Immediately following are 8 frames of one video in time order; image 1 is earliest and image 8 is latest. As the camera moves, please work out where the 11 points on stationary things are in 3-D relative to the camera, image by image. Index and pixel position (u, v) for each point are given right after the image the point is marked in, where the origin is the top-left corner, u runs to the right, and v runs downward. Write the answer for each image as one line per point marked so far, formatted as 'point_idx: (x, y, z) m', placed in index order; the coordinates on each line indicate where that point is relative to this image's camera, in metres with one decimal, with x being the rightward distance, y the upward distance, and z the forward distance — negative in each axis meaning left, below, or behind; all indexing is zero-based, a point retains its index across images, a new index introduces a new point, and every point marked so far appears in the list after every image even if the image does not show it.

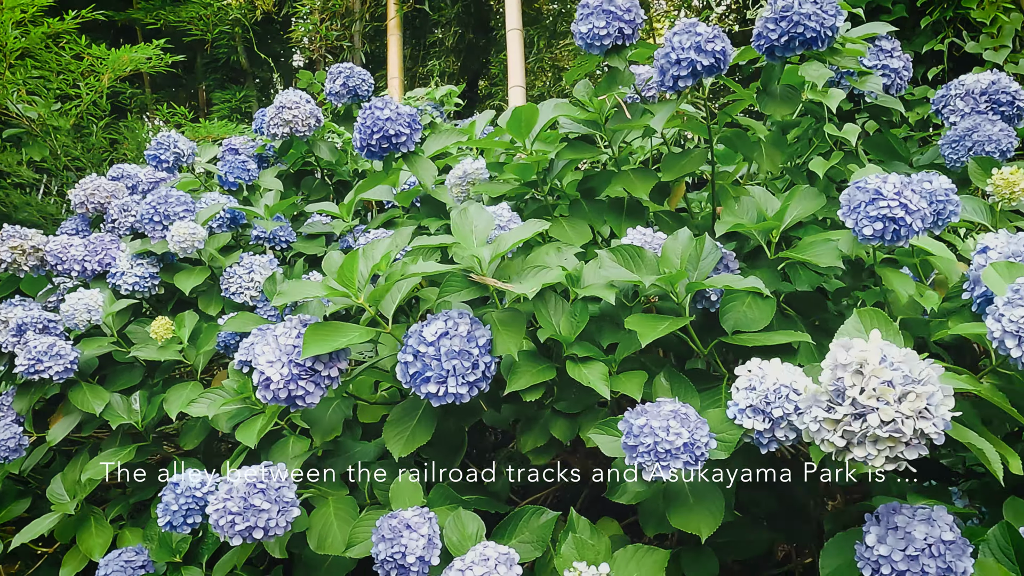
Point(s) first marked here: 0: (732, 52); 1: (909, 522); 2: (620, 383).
0: (+0.3, +0.3, +1.1) m
1: (+0.4, -0.2, +0.8) m
2: (+0.1, -0.1, +0.9) m
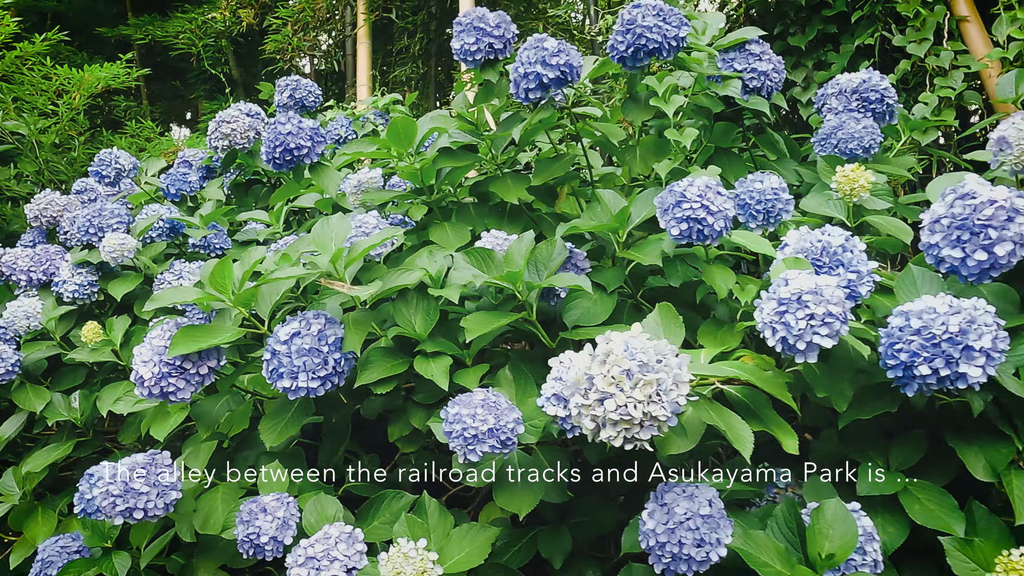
0: (+0.1, +0.3, +1.1) m
1: (+0.2, -0.2, +0.8) m
2: (-0.1, -0.1, +1.0) m
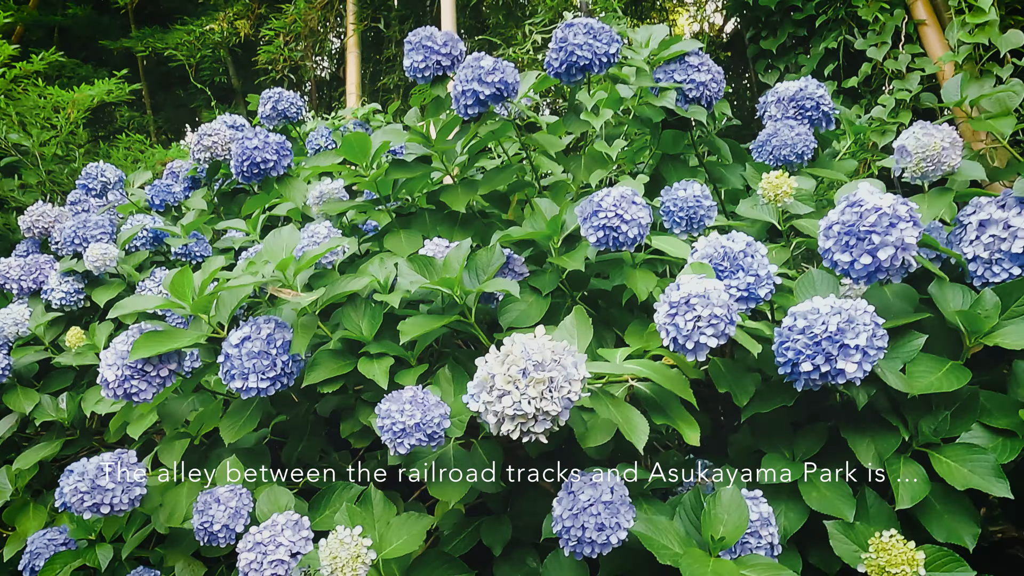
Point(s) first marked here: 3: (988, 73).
0: (0.0, +0.3, +1.2) m
1: (+0.1, -0.2, +0.9) m
2: (-0.2, -0.1, +1.1) m
3: (+1.1, +0.5, +1.8) m
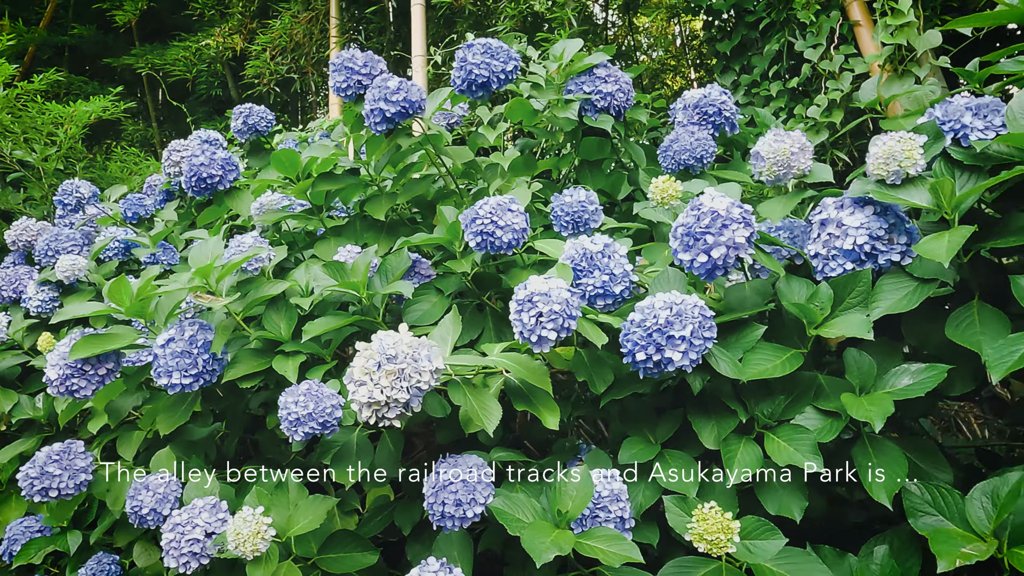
0: (-0.2, +0.3, +1.3) m
1: (-0.1, -0.2, +1.0) m
2: (-0.3, -0.1, +1.2) m
3: (+0.9, +0.5, +1.8) m
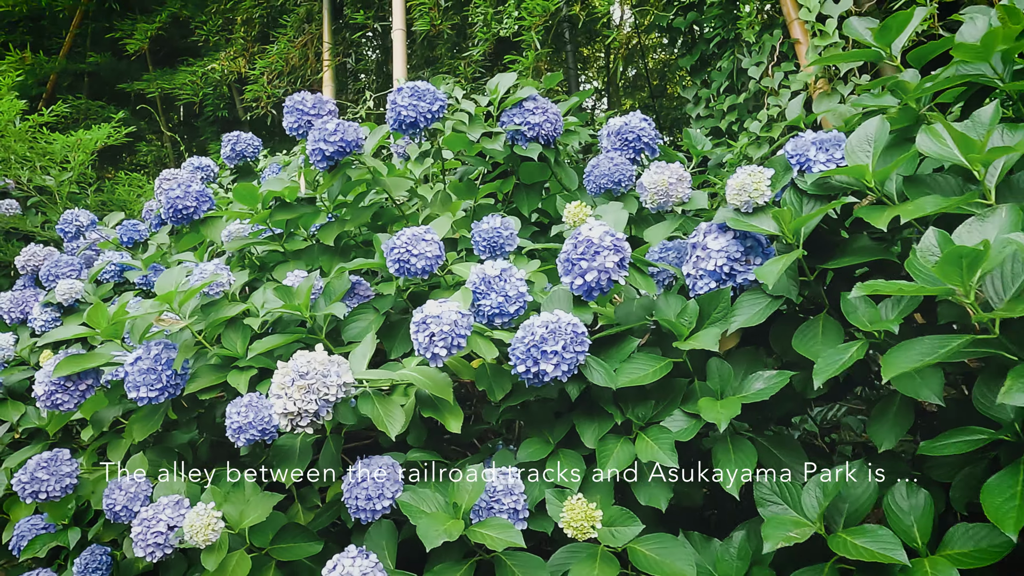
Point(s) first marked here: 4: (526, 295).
0: (-0.3, +0.3, +1.5) m
1: (-0.2, -0.3, +1.2) m
2: (-0.5, -0.2, +1.4) m
3: (+0.8, +0.5, +1.9) m
4: (0.0, 0.0, +1.2) m
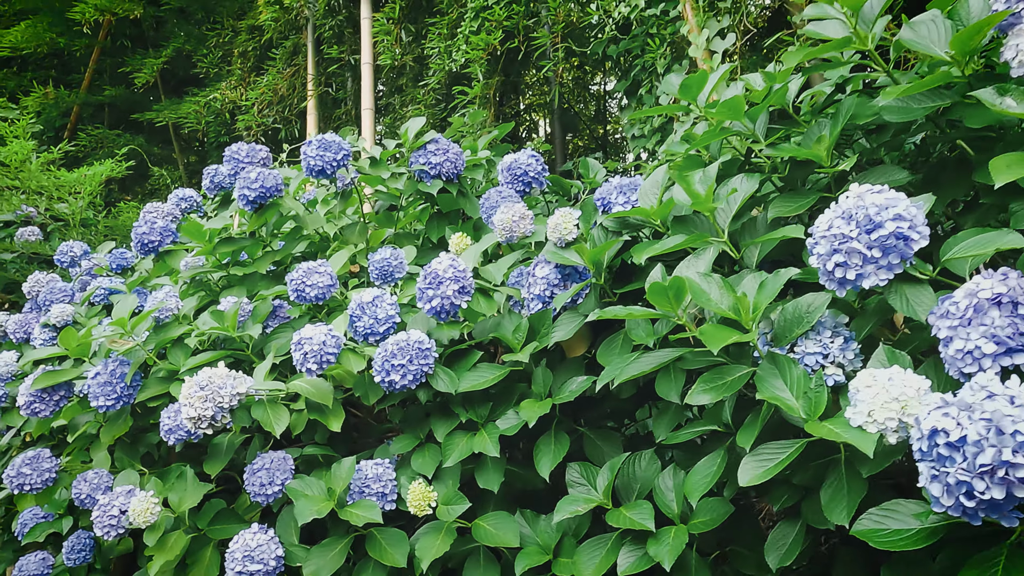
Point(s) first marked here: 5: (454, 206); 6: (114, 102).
0: (-0.5, +0.2, +1.8) m
1: (-0.5, -0.3, +1.4) m
2: (-0.7, -0.2, +1.7) m
3: (+0.6, +0.5, +2.1) m
4: (-0.2, -0.1, +1.5) m
5: (-0.1, +0.2, +1.9) m
6: (-2.6, +1.2, +4.9) m
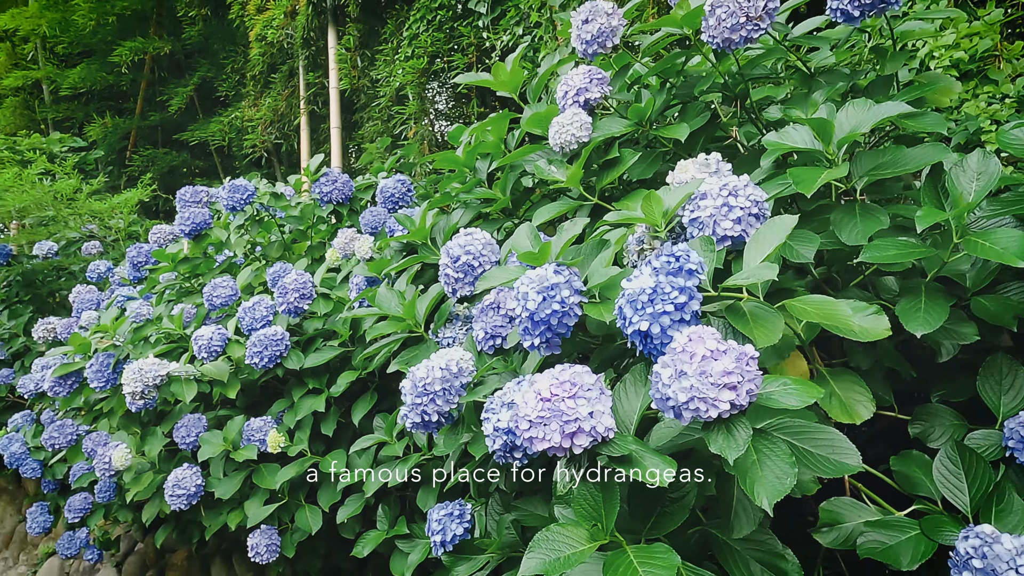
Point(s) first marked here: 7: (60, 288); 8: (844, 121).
0: (-1.0, +0.2, +2.4) m
1: (-0.9, -0.4, +2.1) m
2: (-1.1, -0.3, +2.3) m
3: (+0.2, +0.5, +2.6) m
4: (-0.7, -0.1, +2.1) m
5: (-0.5, +0.2, +2.5) m
6: (-2.7, +1.2, +5.7) m
7: (-2.5, 0.0, +4.2) m
8: (+0.5, +0.2, +1.1) m
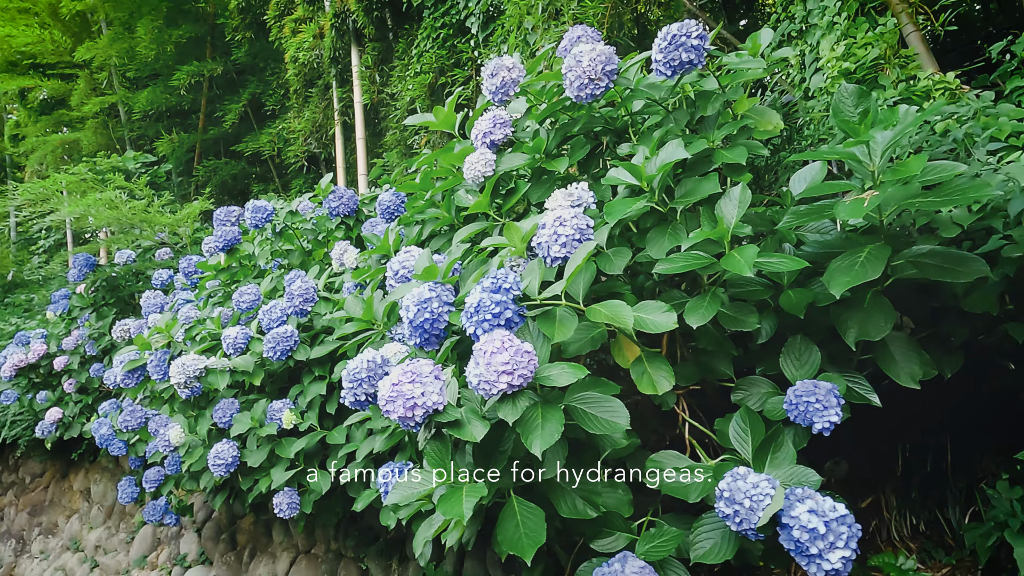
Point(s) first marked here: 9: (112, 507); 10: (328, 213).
0: (-1.0, +0.2, +2.8) m
1: (-1.0, -0.4, +2.5) m
2: (-1.1, -0.3, +2.8) m
3: (+0.1, +0.6, +2.9) m
4: (-0.8, -0.1, +2.5) m
5: (-0.6, +0.2, +2.9) m
6: (-2.4, +1.3, +6.3) m
7: (-2.4, 0.0, +4.8) m
8: (+0.3, +0.2, +1.4) m
9: (-2.6, -1.4, +5.0) m
10: (-0.7, +0.3, +2.9) m
